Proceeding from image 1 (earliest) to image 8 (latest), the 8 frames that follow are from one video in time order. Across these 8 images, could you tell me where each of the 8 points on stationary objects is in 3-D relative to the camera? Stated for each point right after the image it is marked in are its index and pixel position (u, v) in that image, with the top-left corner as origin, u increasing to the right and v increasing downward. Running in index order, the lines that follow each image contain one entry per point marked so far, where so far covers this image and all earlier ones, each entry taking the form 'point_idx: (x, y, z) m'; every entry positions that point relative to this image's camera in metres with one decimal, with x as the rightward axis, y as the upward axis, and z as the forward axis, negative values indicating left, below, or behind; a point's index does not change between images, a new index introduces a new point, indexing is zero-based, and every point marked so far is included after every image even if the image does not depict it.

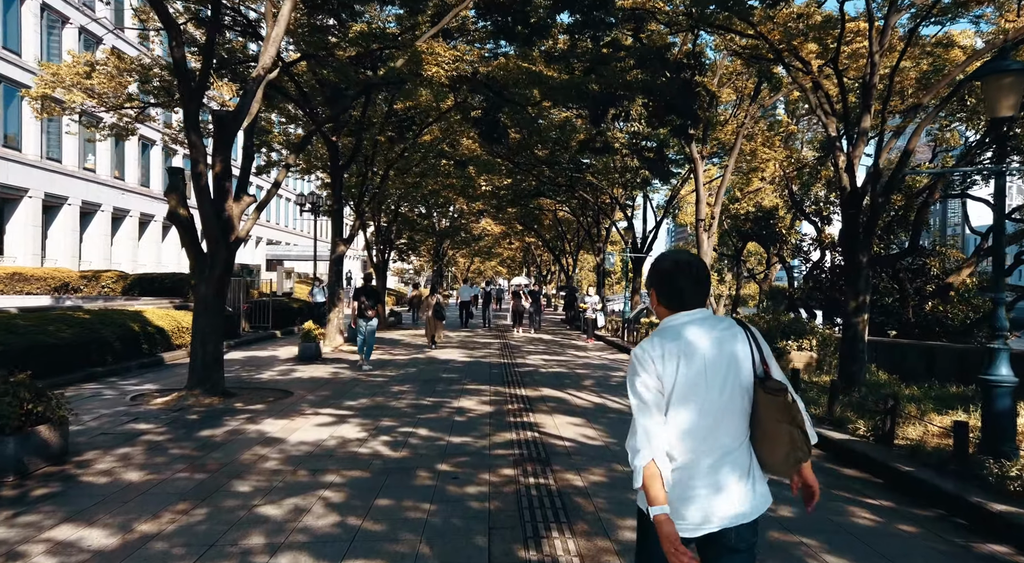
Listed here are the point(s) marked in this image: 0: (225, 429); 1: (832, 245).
0: (-3.1, -1.6, +6.7) m
1: (+8.1, +0.9, +15.6) m
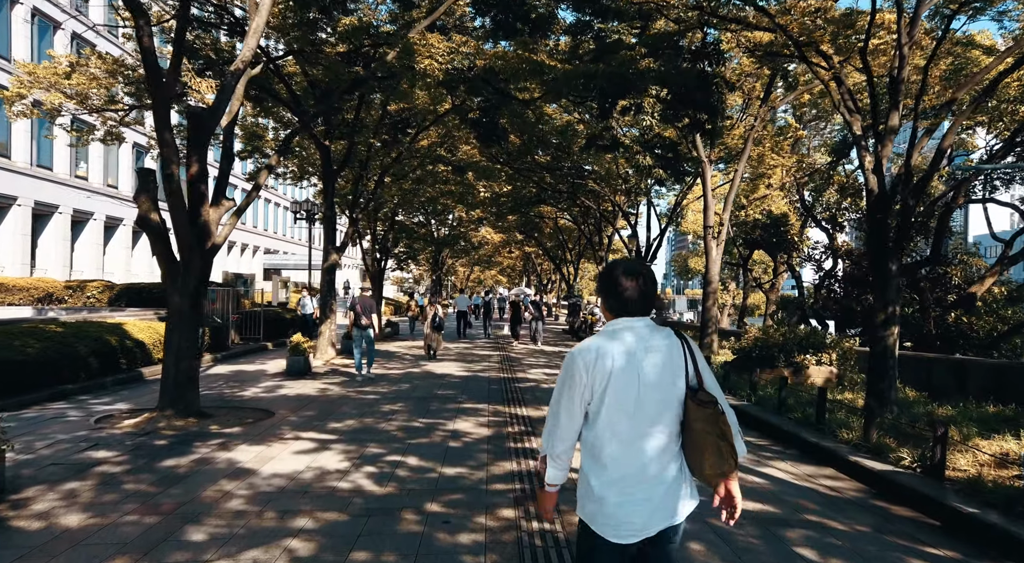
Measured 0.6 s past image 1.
0: (-3.1, -1.7, +6.0) m
1: (+8.1, +0.7, +15.0) m
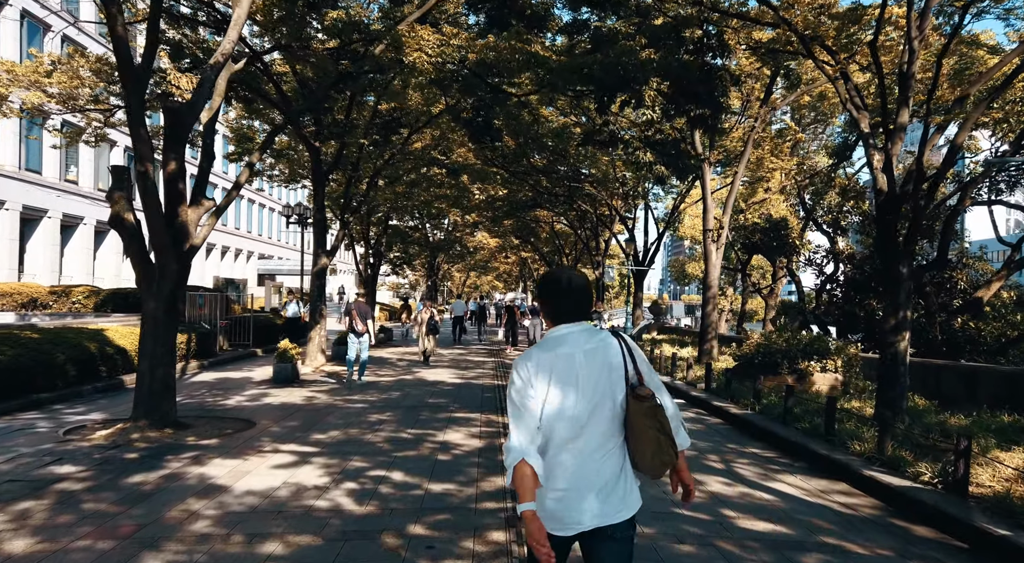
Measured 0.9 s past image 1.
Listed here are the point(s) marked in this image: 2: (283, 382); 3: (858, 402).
0: (-3.2, -1.7, +5.6) m
1: (+8.0, +0.6, +14.6) m
2: (-4.4, -1.9, +11.7) m
3: (+5.0, -1.7, +9.0) m
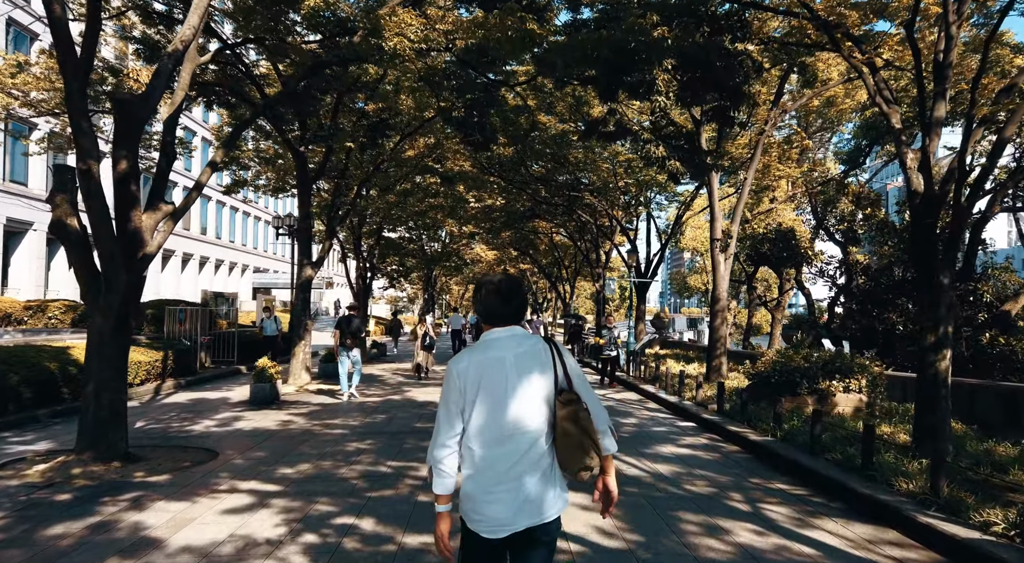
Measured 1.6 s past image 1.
0: (-3.3, -1.8, +4.8) m
1: (+7.9, +0.3, +13.9) m
2: (-4.4, -2.2, +10.9) m
3: (+4.9, -1.9, +8.1) m
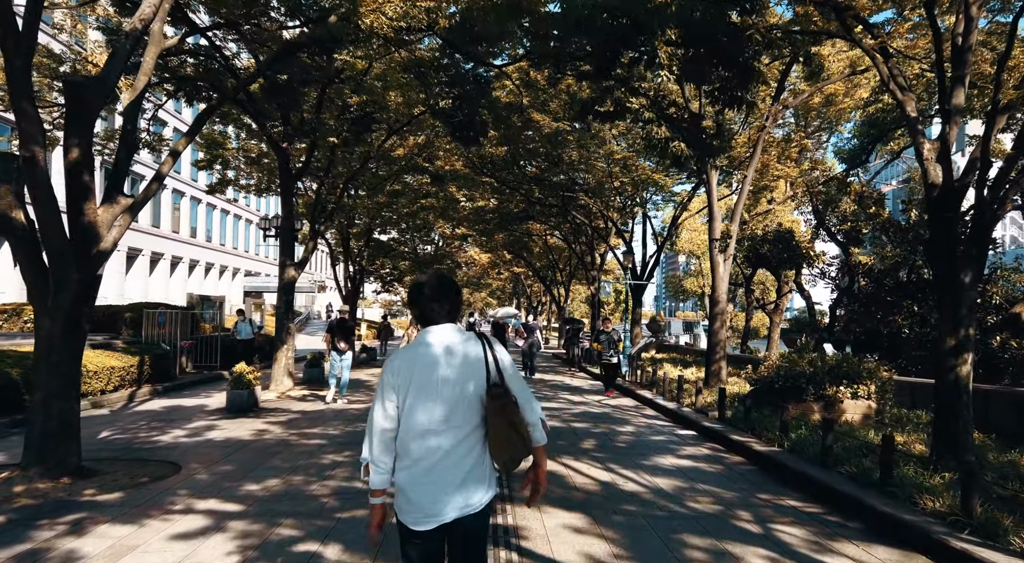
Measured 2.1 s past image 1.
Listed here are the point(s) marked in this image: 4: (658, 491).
0: (-3.4, -1.8, +4.2) m
1: (+7.7, +0.3, +13.4) m
2: (-4.6, -2.2, +10.3) m
3: (+4.8, -1.9, +7.6) m
4: (+1.4, -2.0, +5.8) m
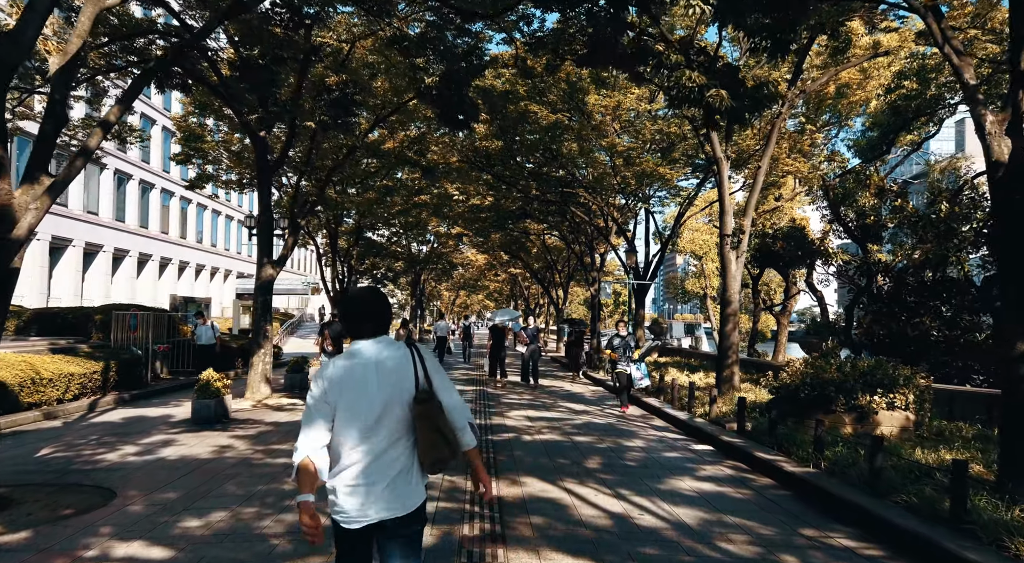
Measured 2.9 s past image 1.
0: (-3.4, -1.8, +3.2) m
1: (+7.6, +0.3, +12.5) m
2: (-4.7, -2.1, +9.3) m
3: (+4.7, -1.9, +6.7) m
4: (+1.3, -1.9, +4.8) m
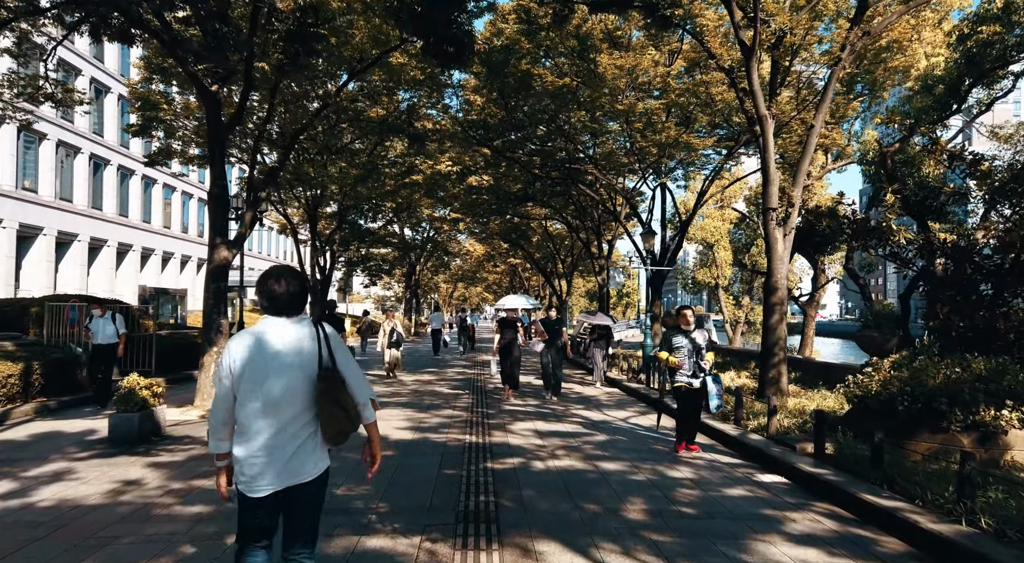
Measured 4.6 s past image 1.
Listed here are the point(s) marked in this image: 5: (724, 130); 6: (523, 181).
0: (-3.3, -1.6, +1.2) m
1: (+7.7, +0.6, +10.5) m
2: (-4.6, -1.9, +7.3) m
3: (+4.8, -1.6, +4.7) m
4: (+1.4, -1.7, +2.8) m
5: (+5.3, +3.8, +15.4) m
6: (+0.4, +3.1, +18.7) m
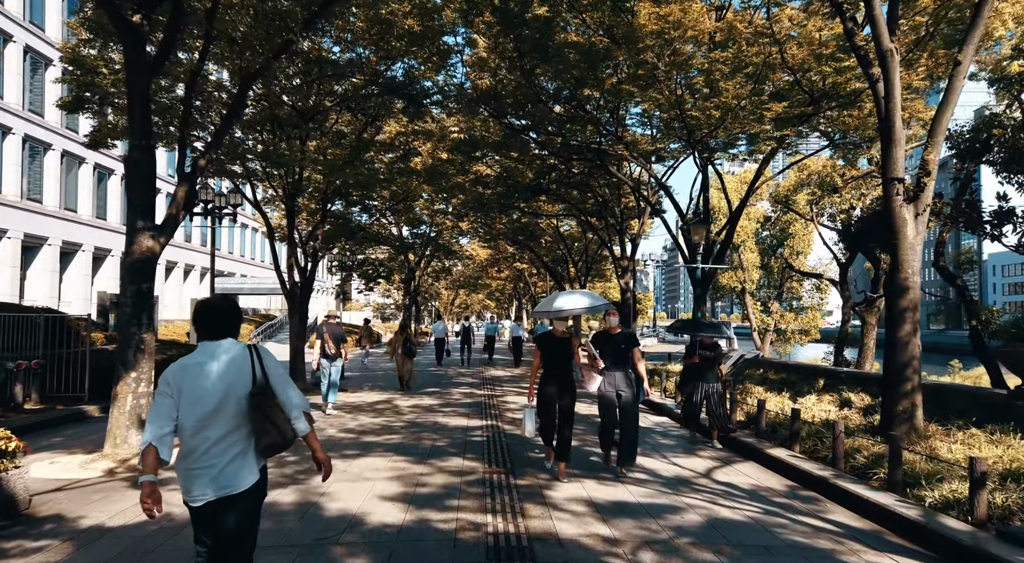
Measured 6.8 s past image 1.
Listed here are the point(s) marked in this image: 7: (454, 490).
0: (-3.0, -1.5, -1.5) m
1: (+8.1, +0.6, +7.7) m
2: (-4.2, -1.9, +4.6) m
3: (+5.2, -1.5, +1.9) m
4: (+1.7, -1.6, 0.0) m
5: (+5.7, +3.7, +12.7) m
6: (+0.8, +3.0, +16.0) m
7: (-0.5, -2.0, +5.8) m
